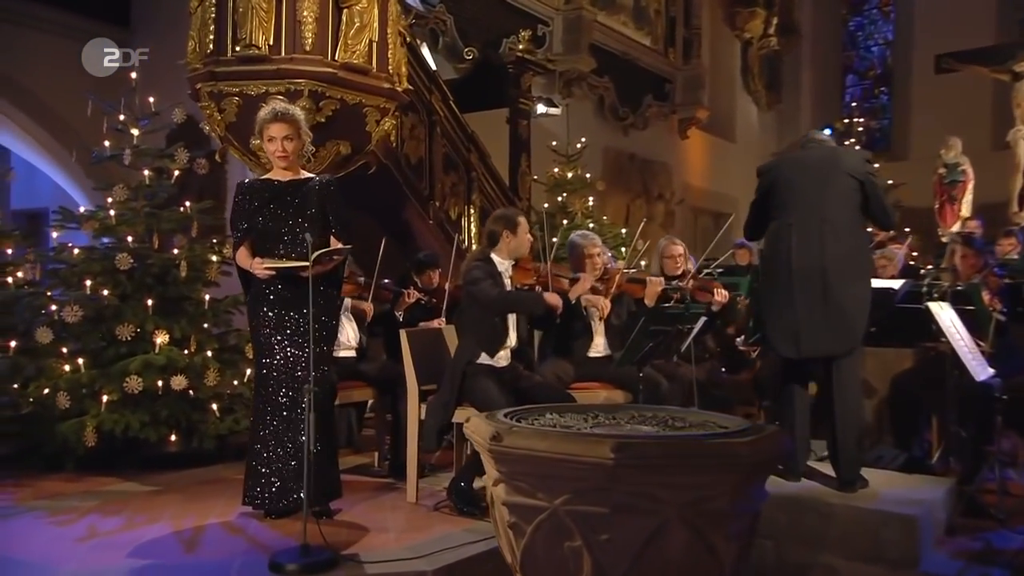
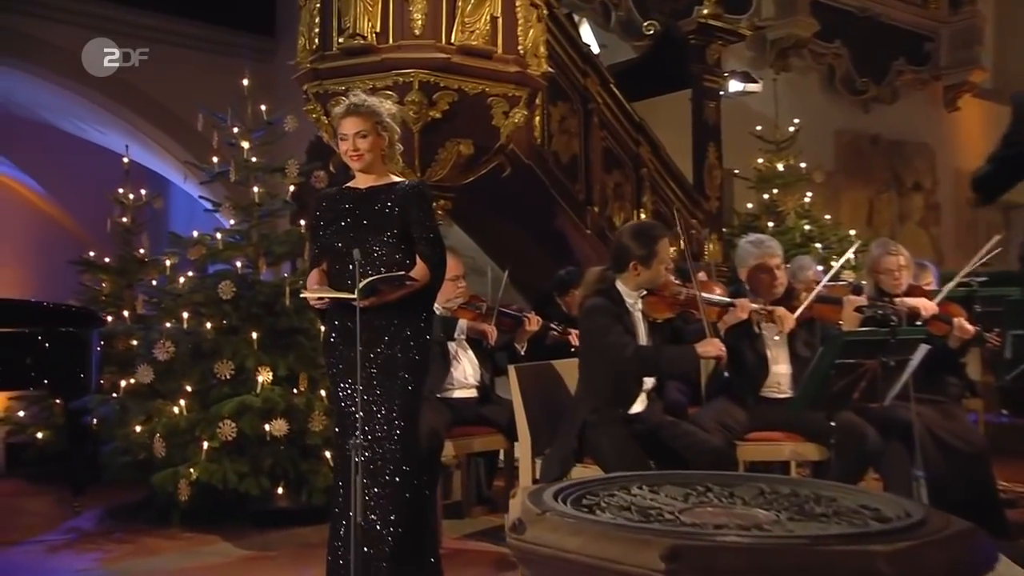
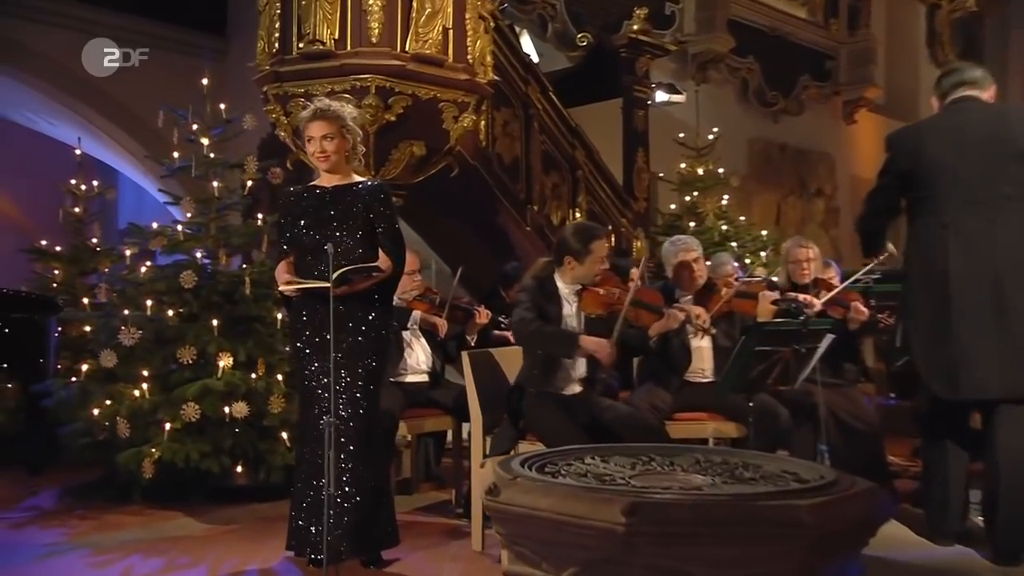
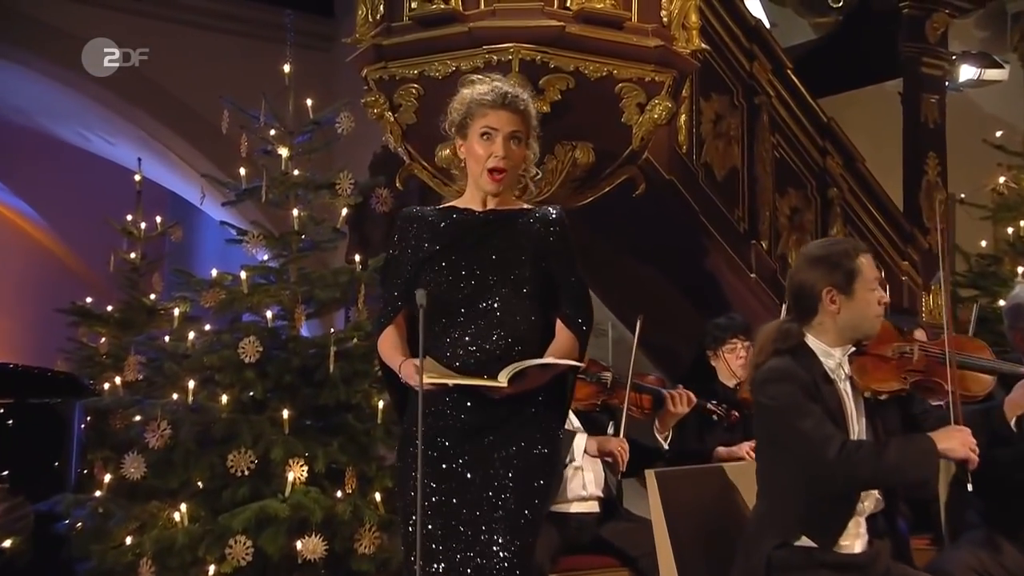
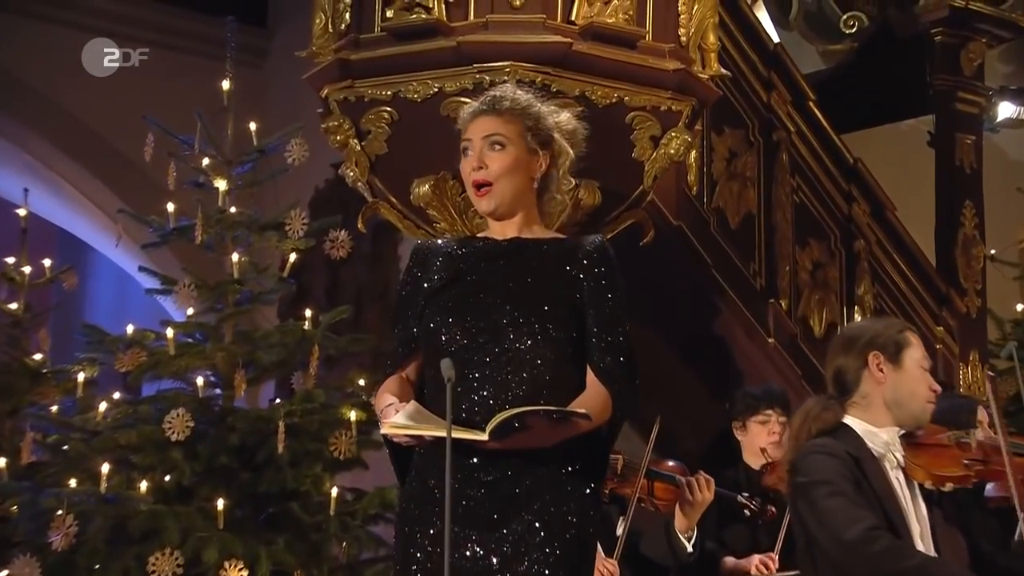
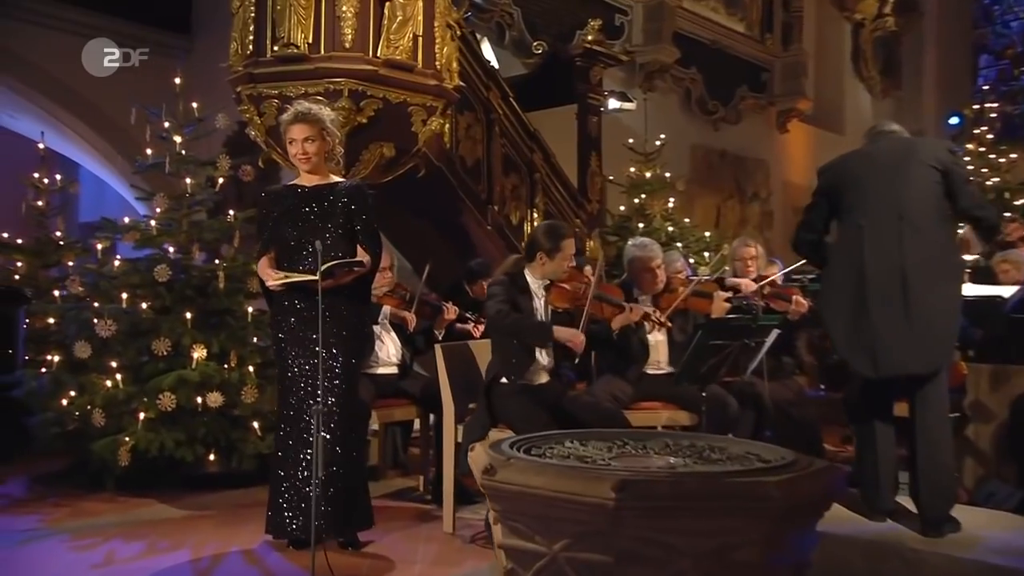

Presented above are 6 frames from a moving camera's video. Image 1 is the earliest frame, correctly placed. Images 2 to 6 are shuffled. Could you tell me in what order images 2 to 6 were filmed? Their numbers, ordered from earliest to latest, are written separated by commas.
6, 3, 2, 4, 5
